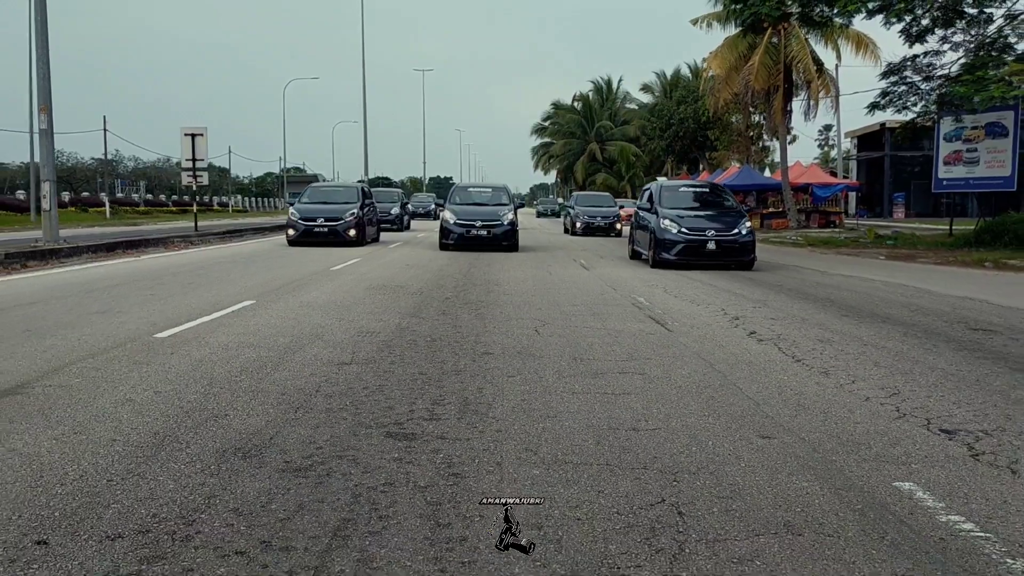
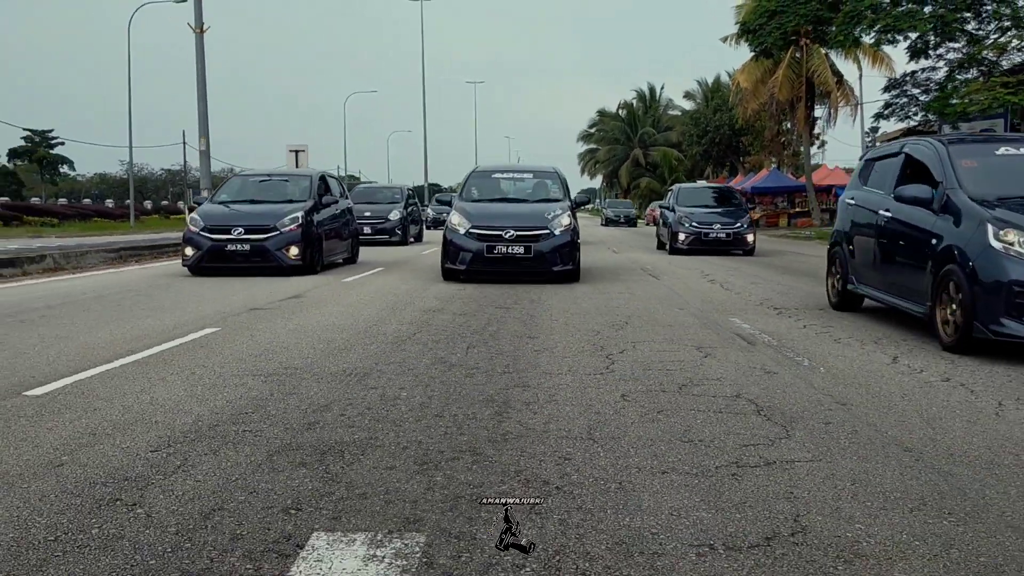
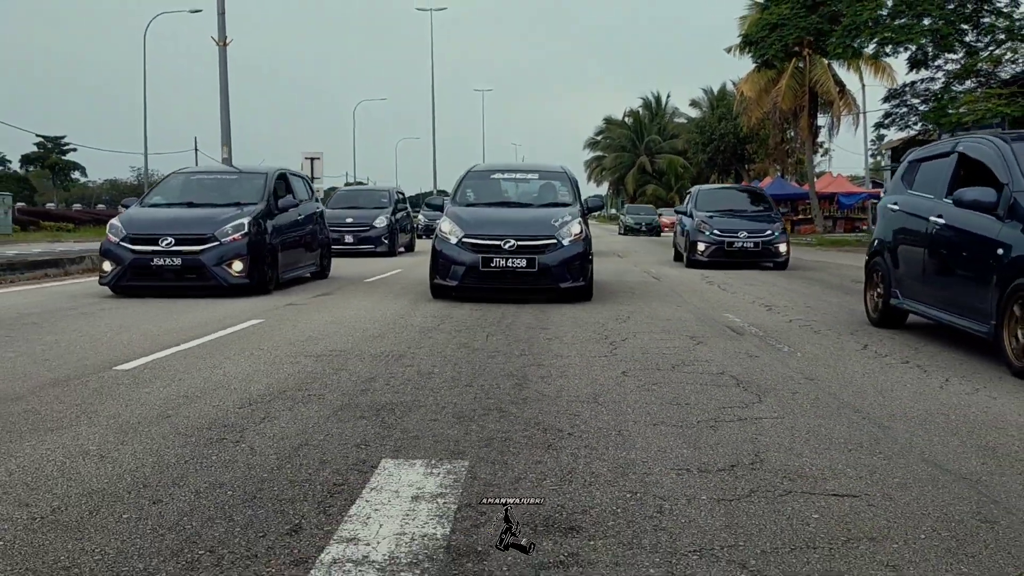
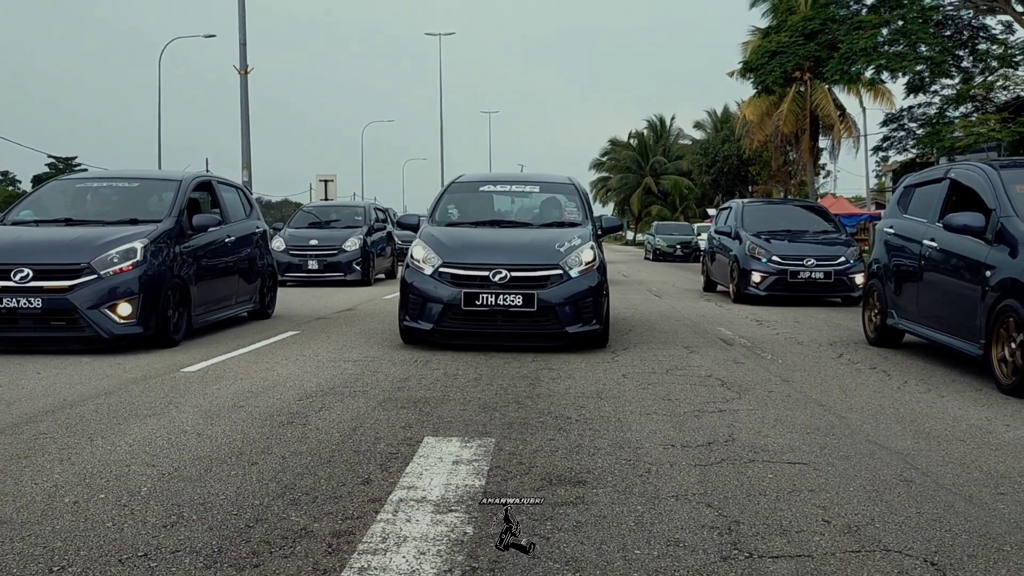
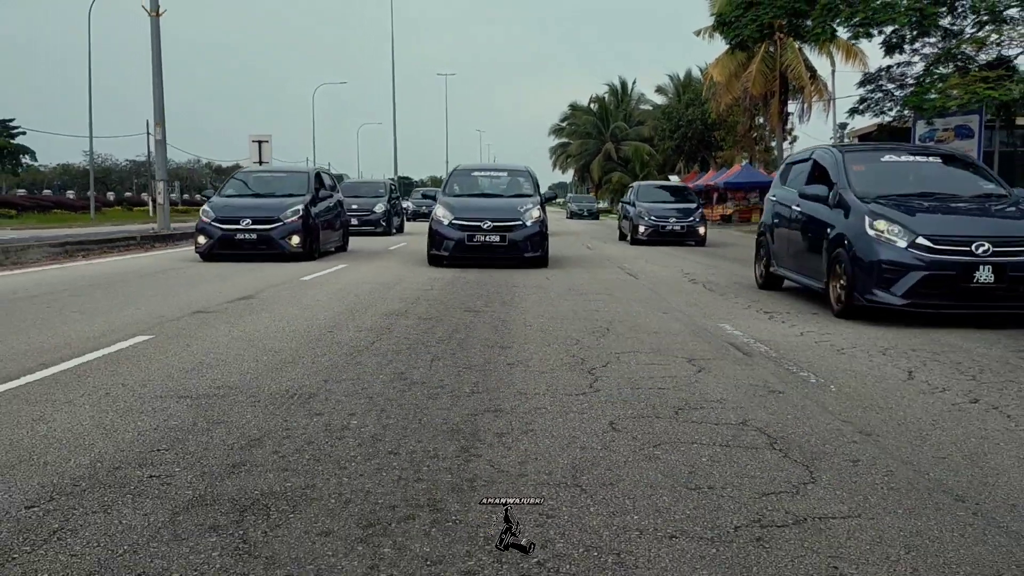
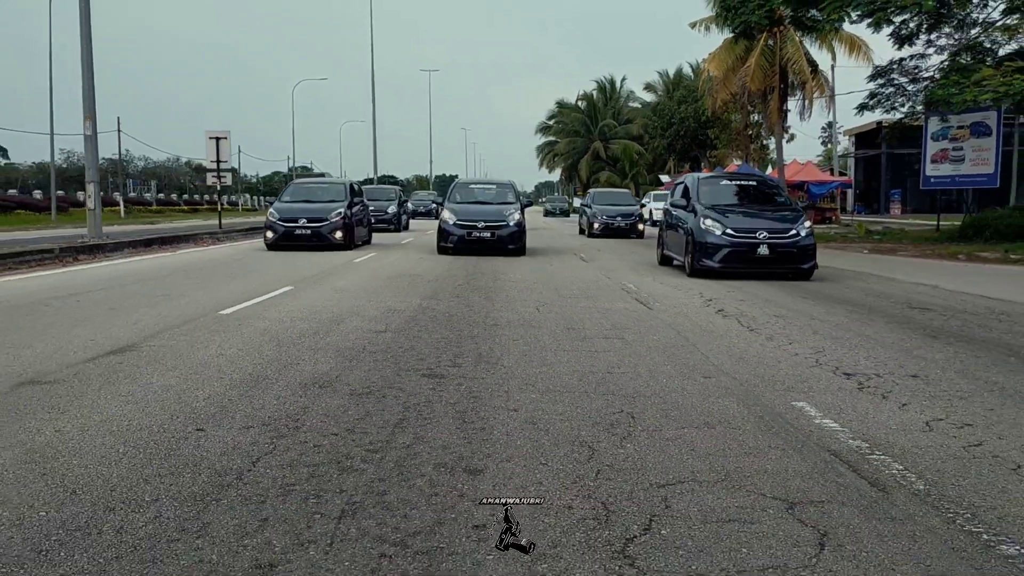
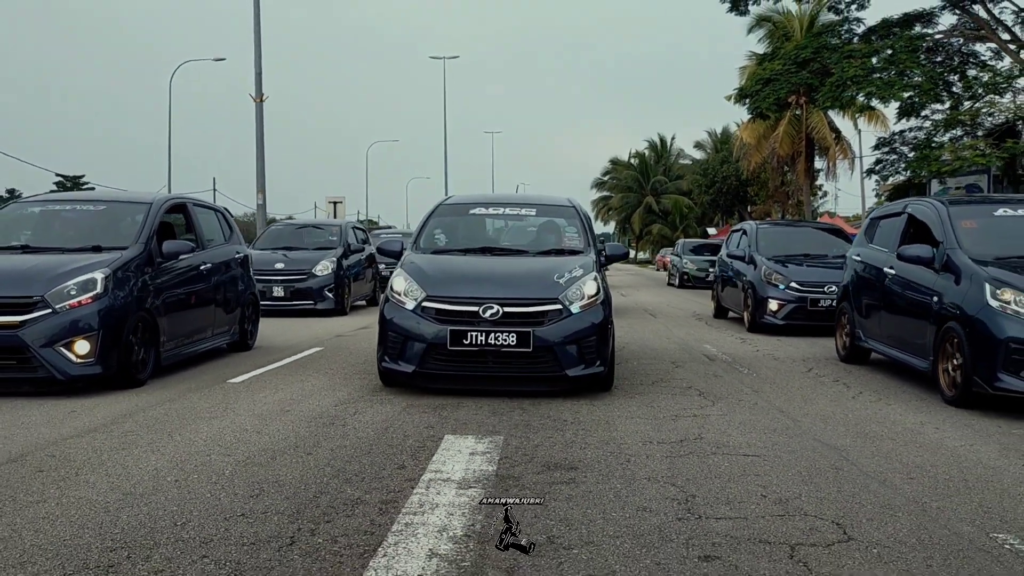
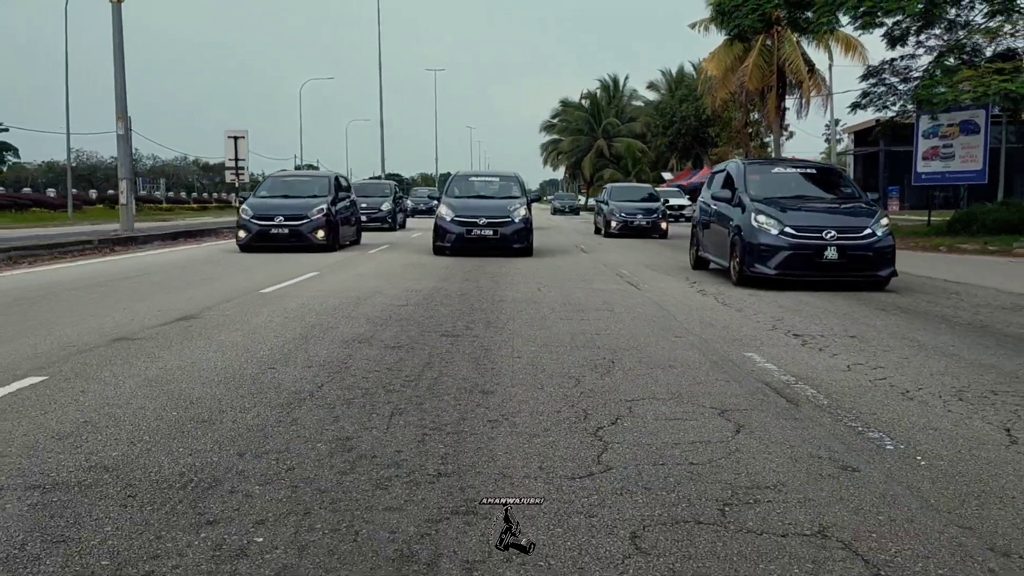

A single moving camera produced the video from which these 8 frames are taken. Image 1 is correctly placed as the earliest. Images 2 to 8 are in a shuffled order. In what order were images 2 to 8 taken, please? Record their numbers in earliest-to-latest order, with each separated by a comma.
6, 8, 5, 2, 3, 4, 7
